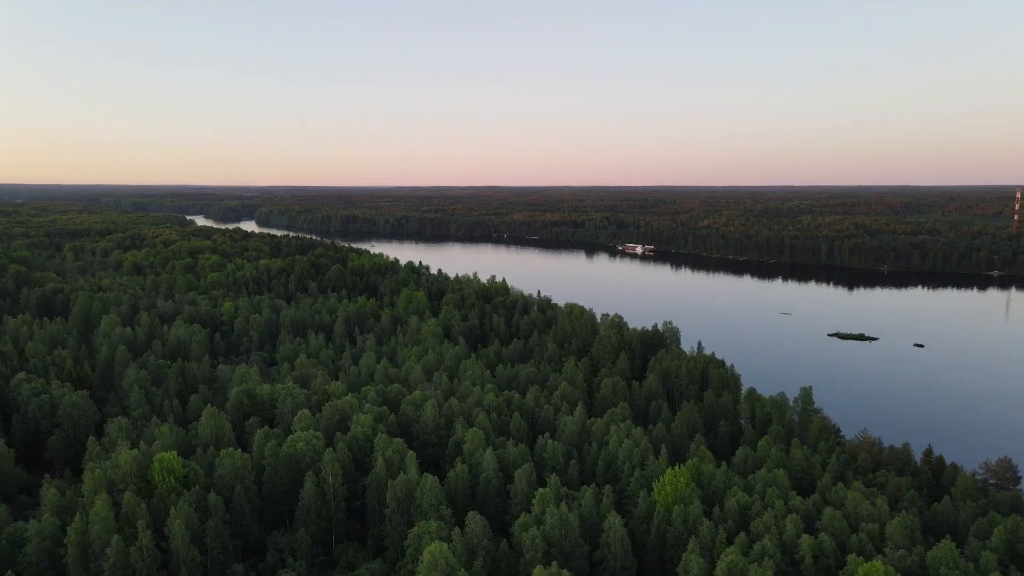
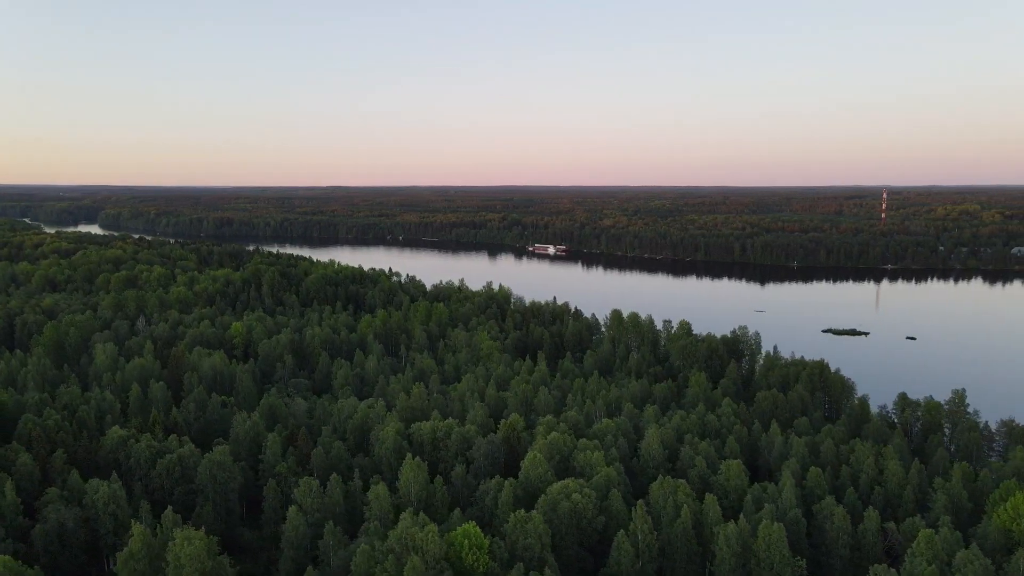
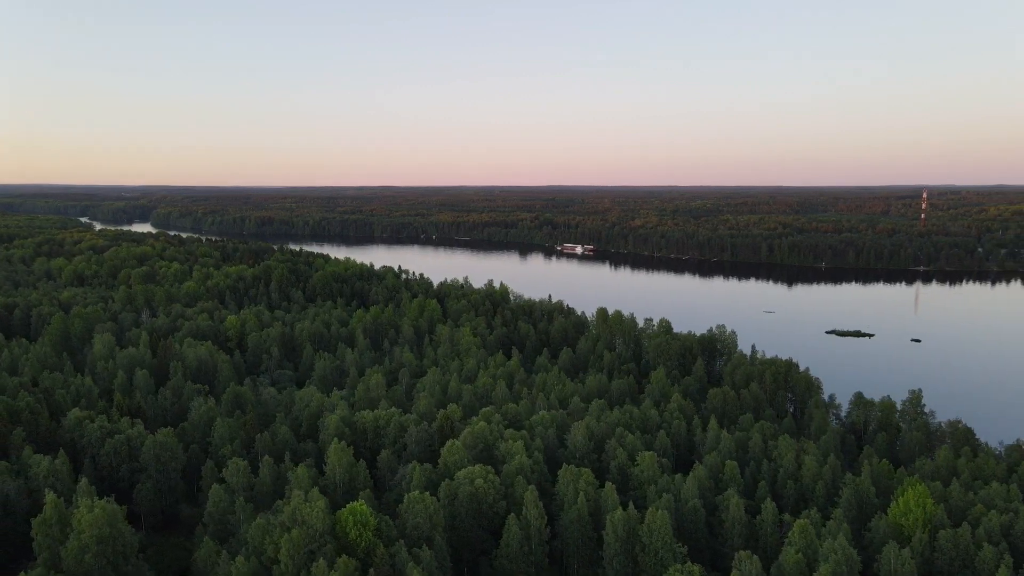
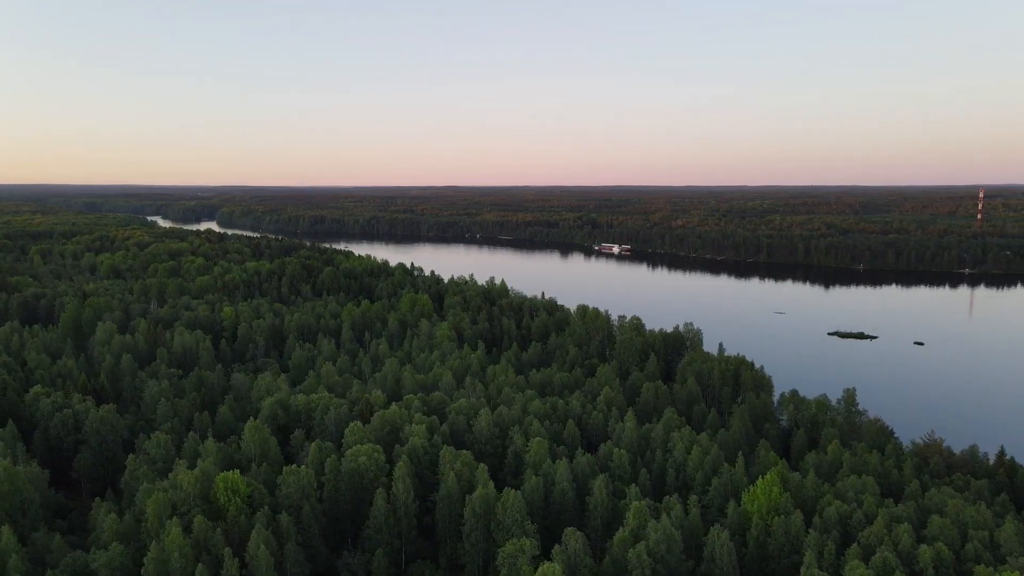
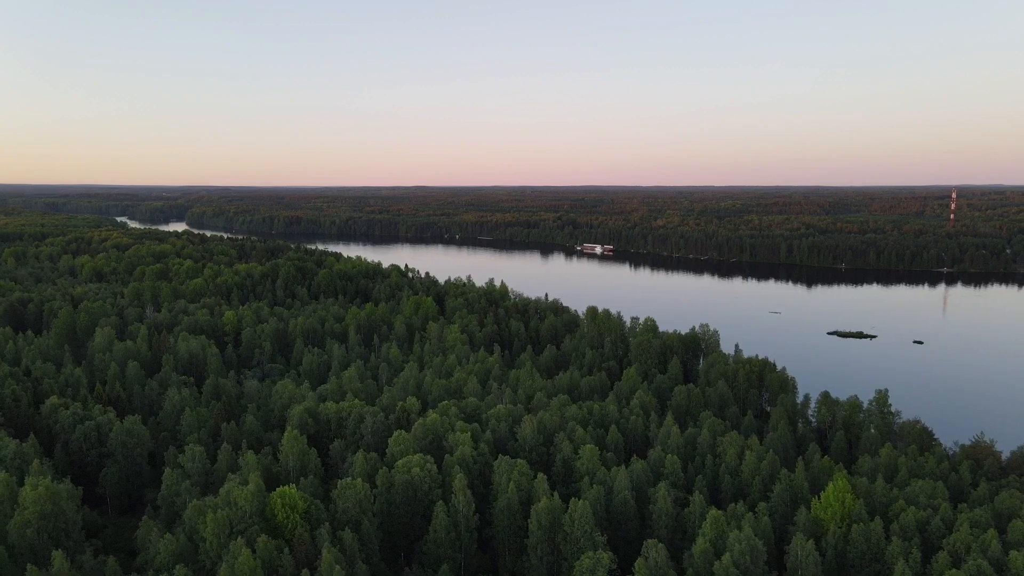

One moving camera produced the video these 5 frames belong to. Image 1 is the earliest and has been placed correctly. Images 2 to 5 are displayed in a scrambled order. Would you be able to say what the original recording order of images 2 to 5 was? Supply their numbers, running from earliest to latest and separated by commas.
4, 5, 3, 2
